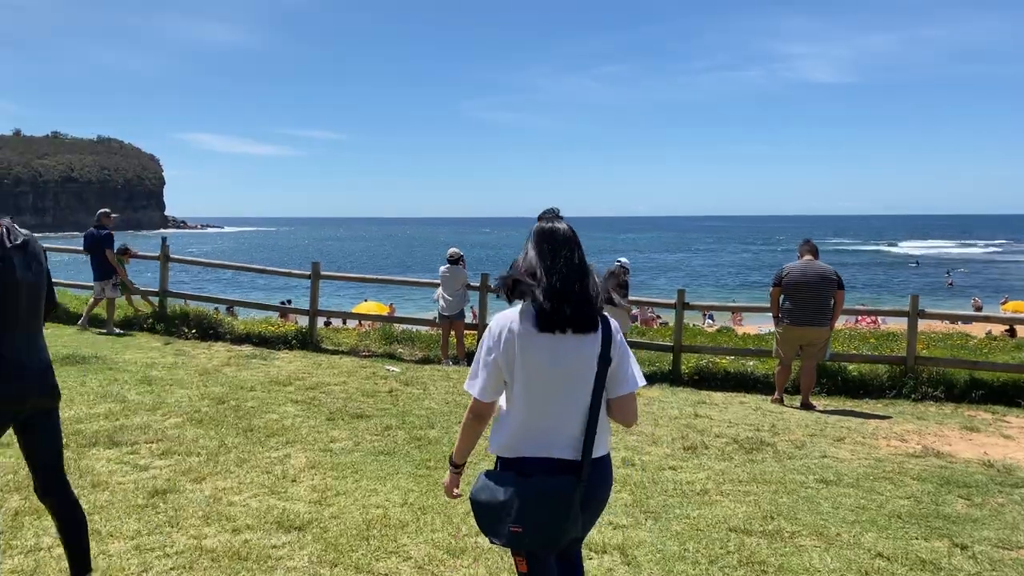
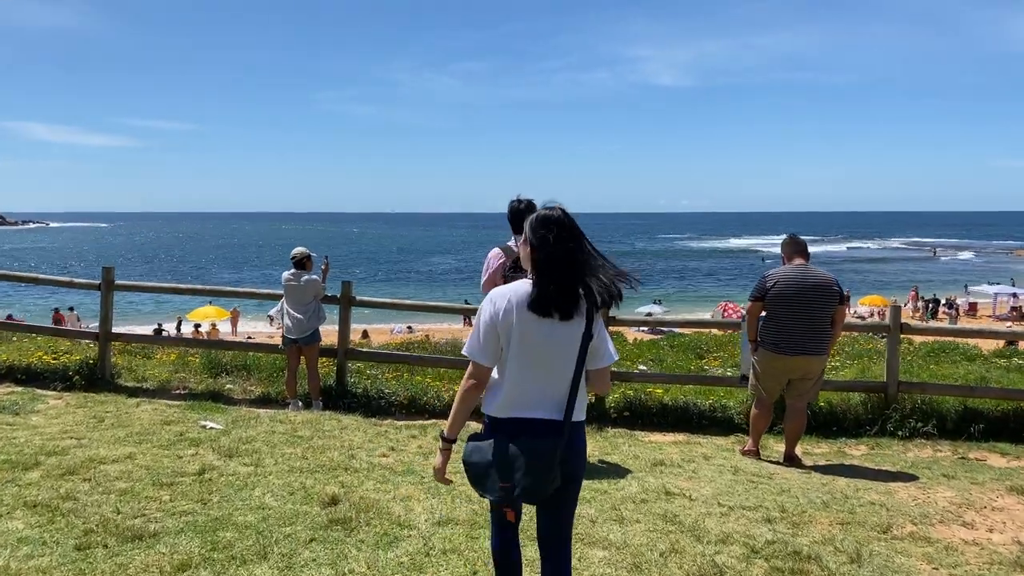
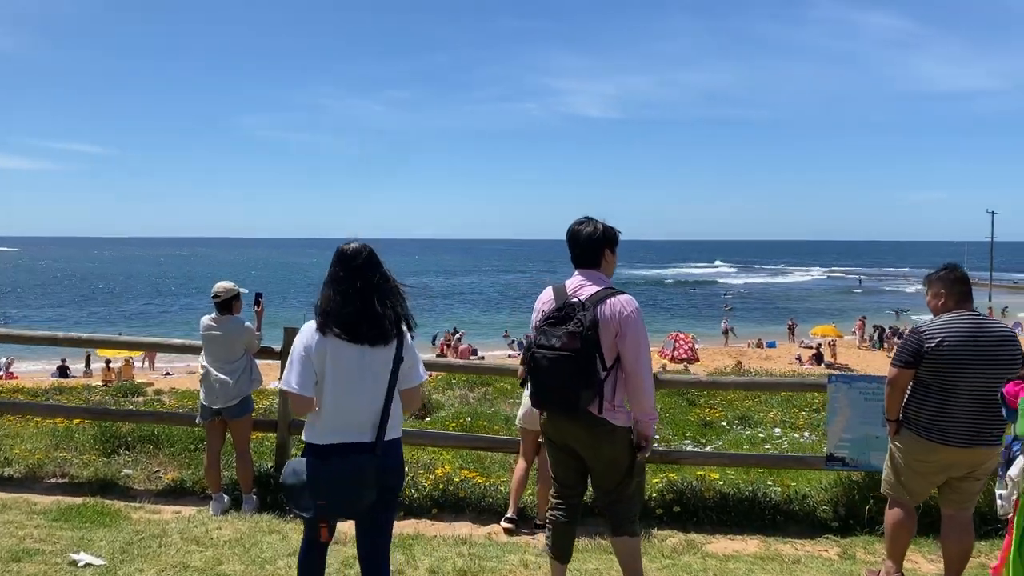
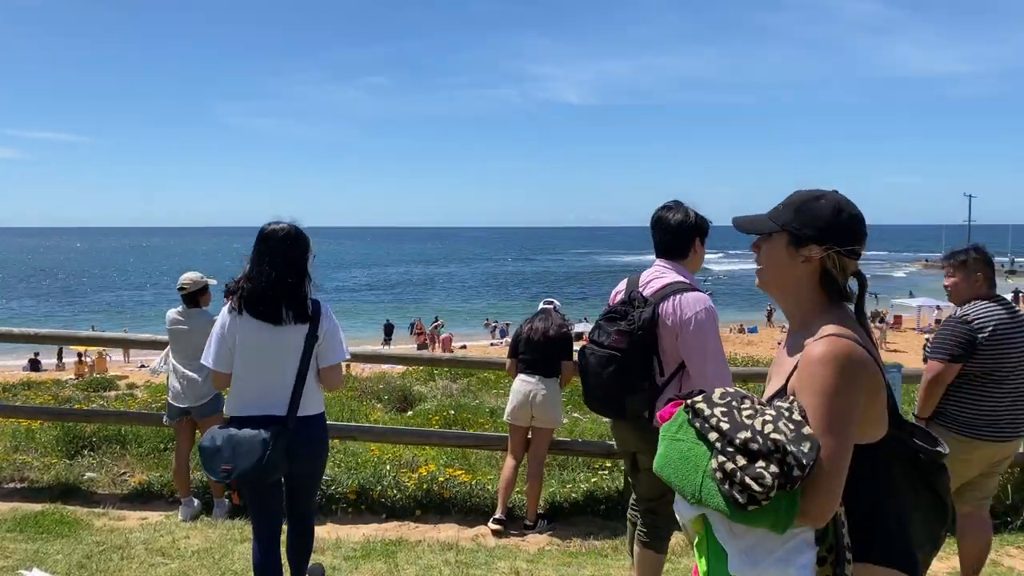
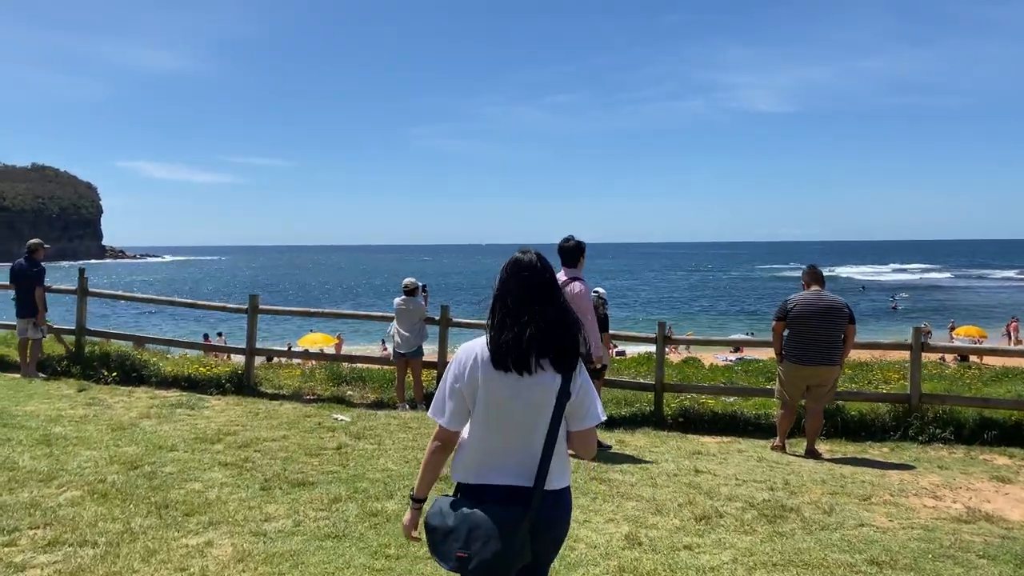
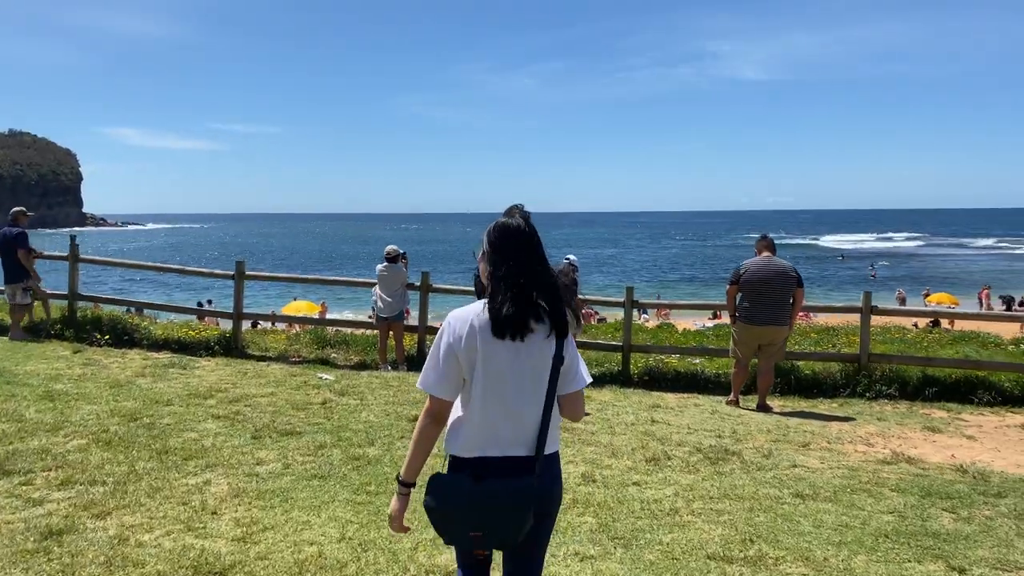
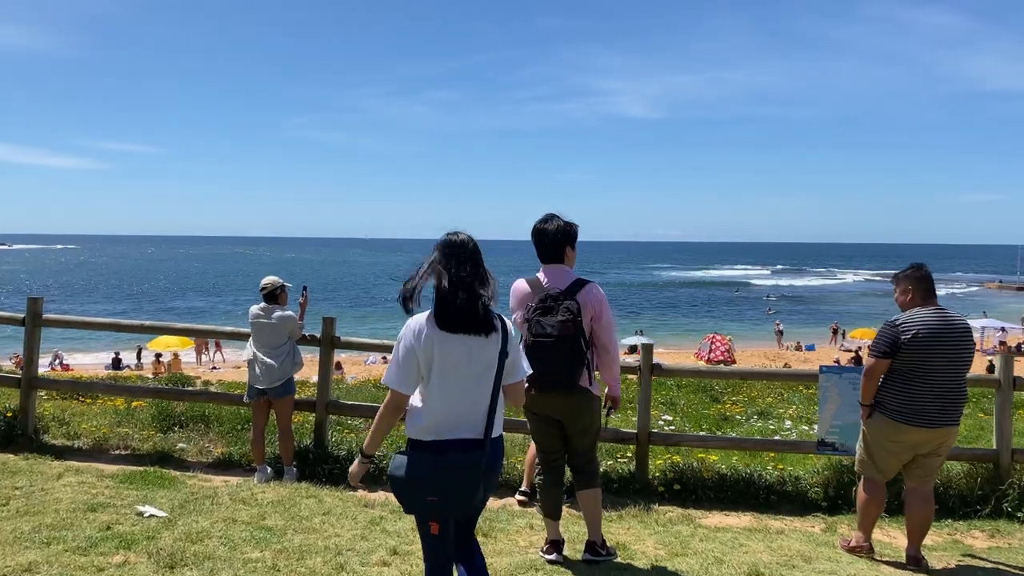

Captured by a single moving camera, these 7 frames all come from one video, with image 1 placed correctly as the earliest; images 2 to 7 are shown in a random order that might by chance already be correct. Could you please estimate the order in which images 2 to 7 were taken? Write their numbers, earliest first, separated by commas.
6, 5, 2, 7, 3, 4
